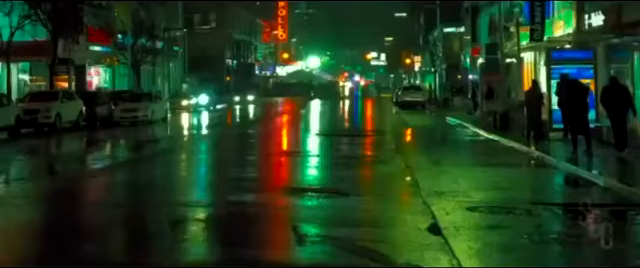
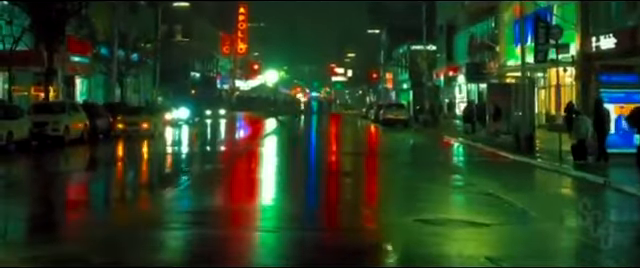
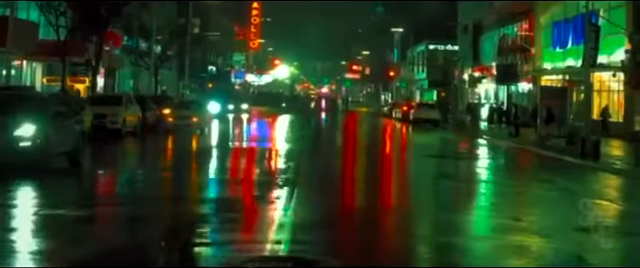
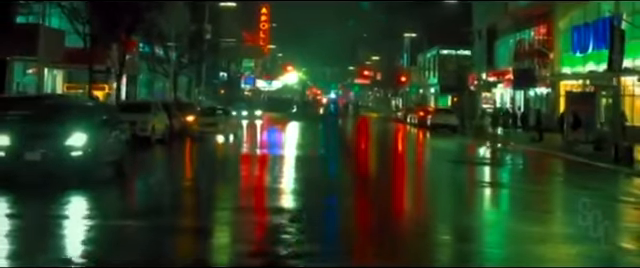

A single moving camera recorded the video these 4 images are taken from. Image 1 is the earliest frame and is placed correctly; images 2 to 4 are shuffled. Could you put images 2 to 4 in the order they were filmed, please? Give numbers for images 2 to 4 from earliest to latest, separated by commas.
2, 3, 4
